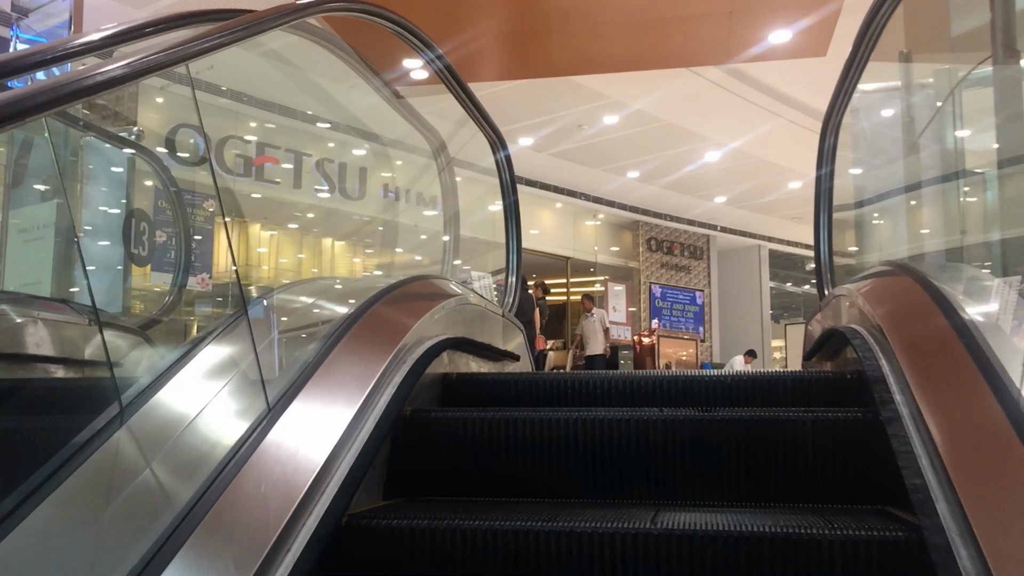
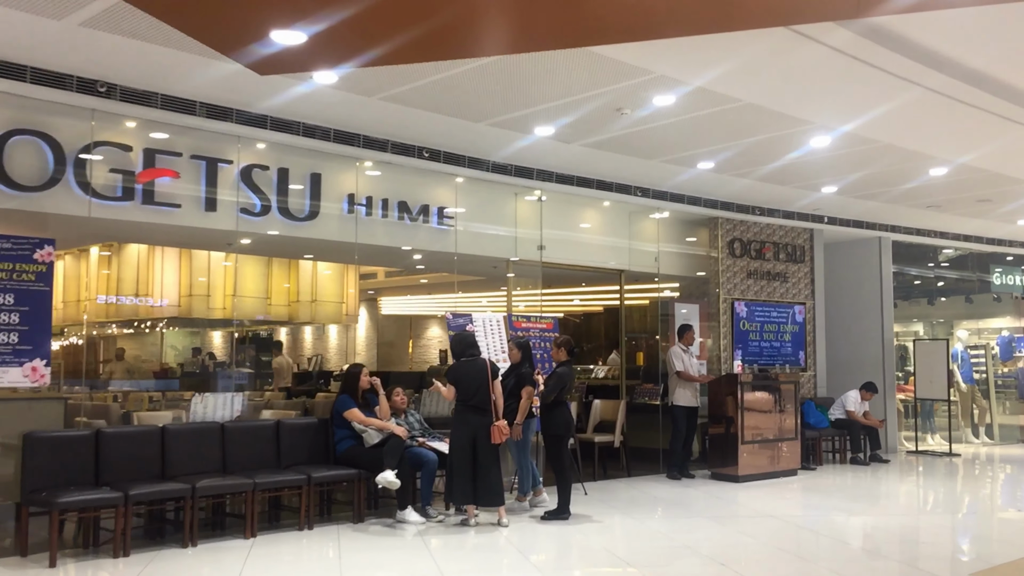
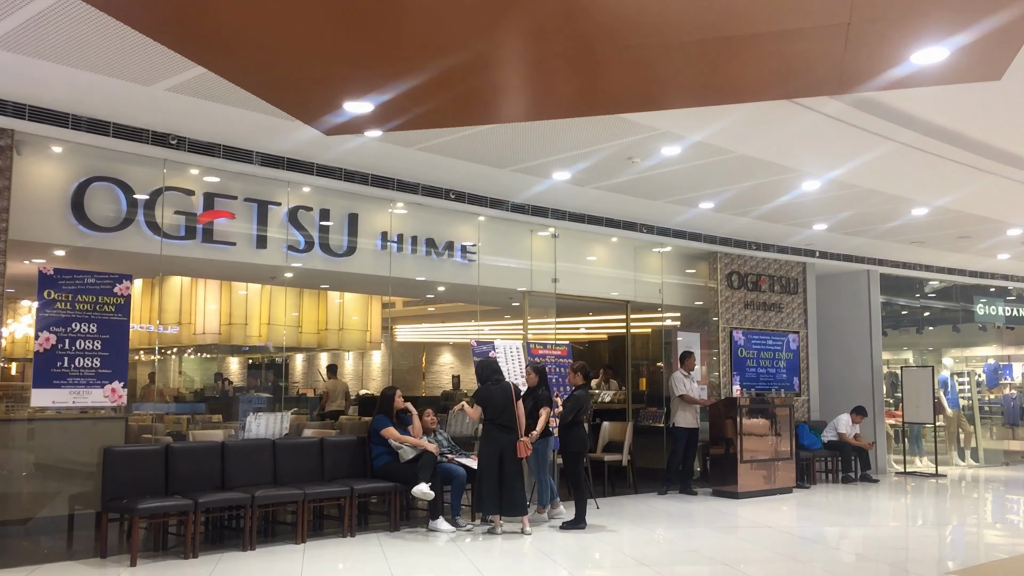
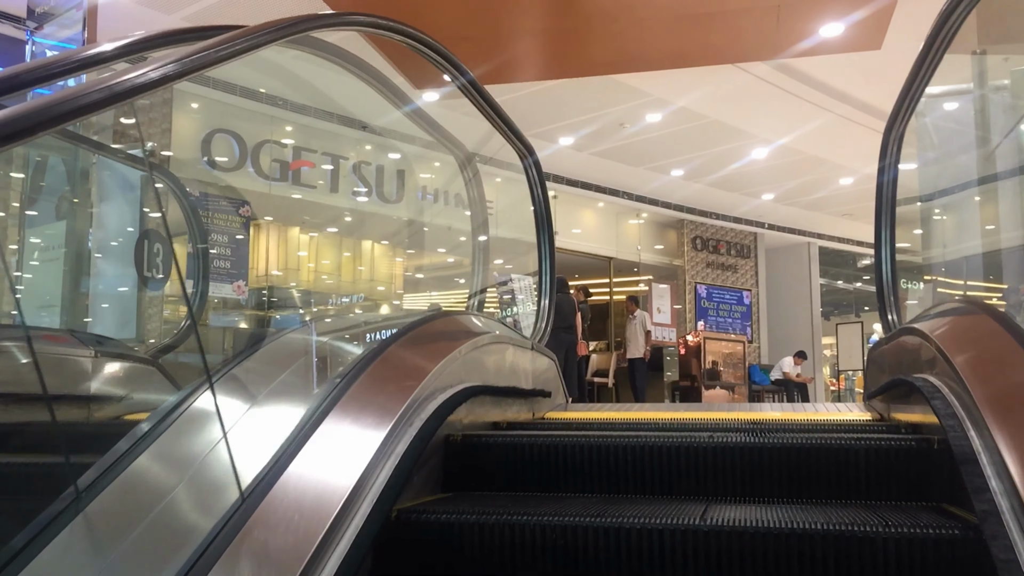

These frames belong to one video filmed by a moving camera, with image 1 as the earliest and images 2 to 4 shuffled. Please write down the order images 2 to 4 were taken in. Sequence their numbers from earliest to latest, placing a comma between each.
4, 3, 2
